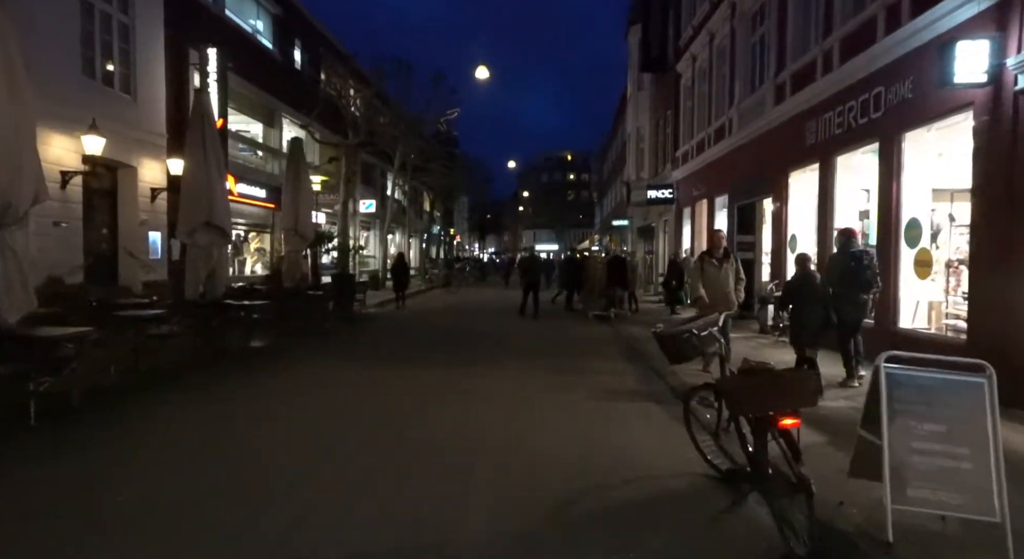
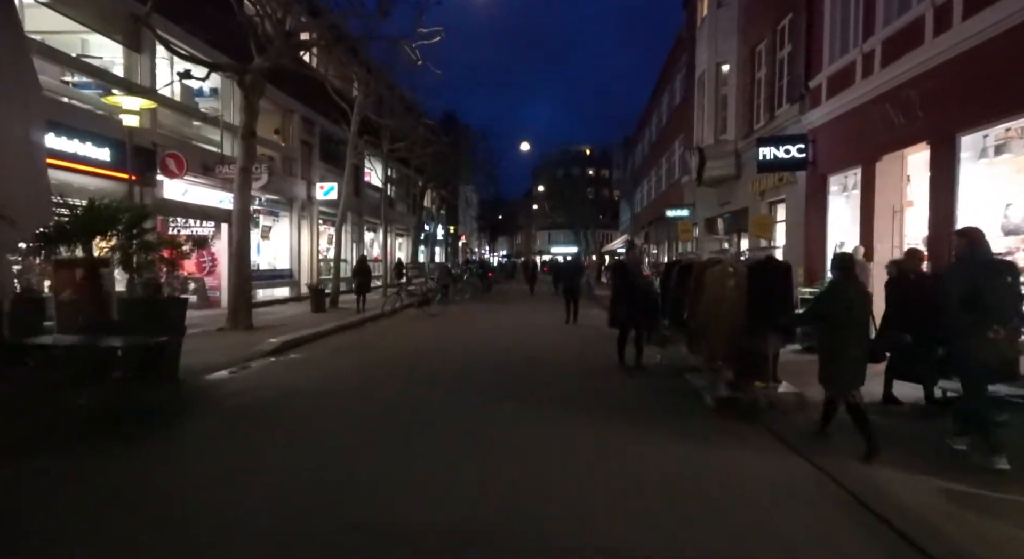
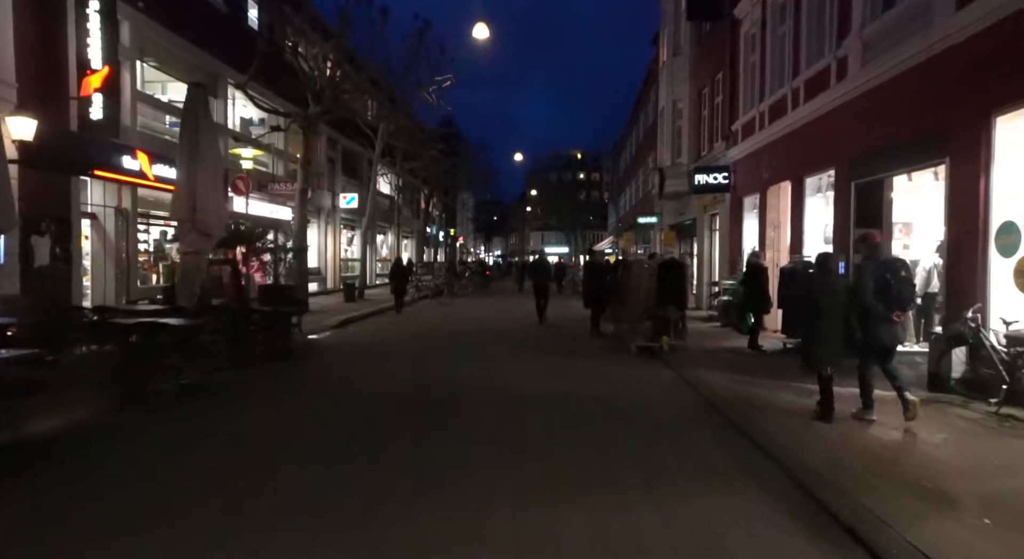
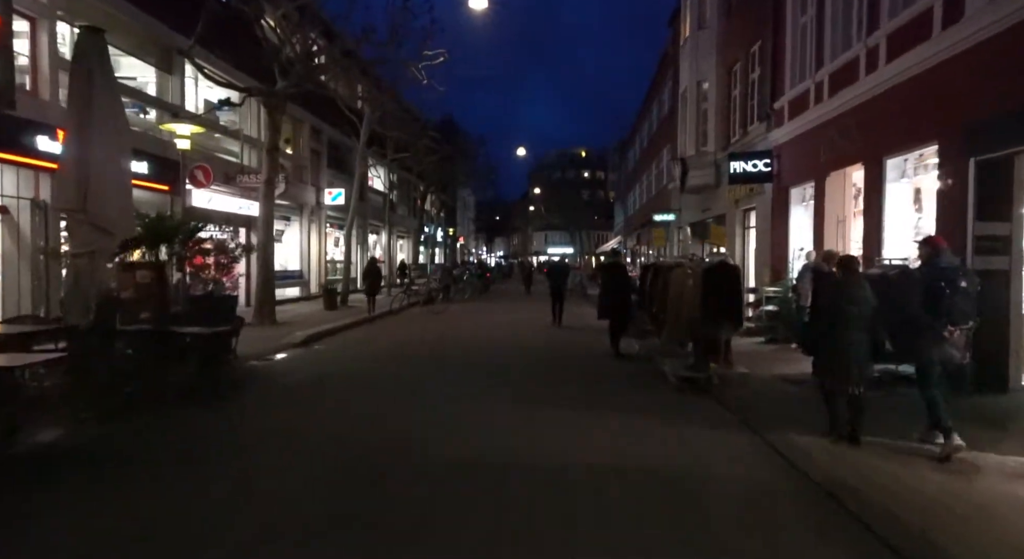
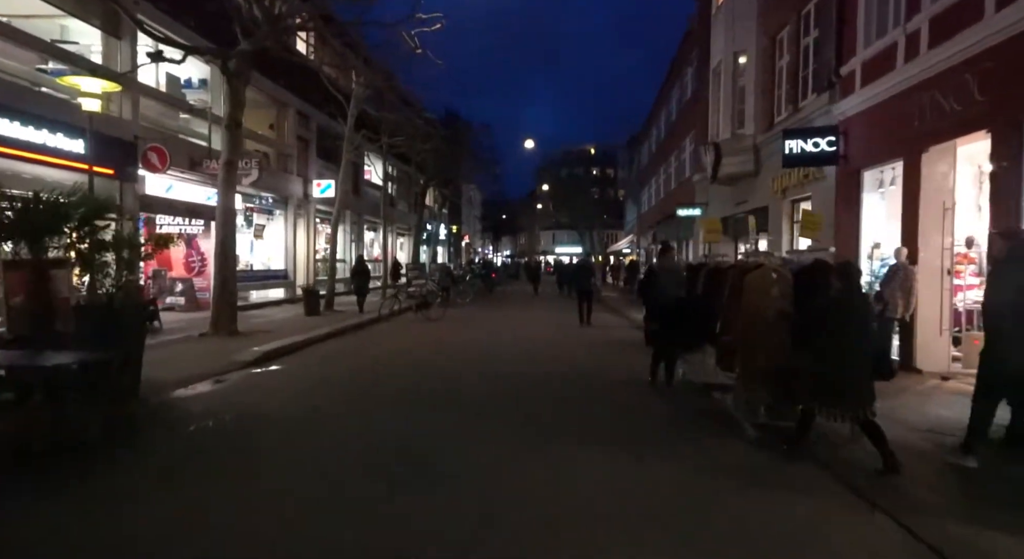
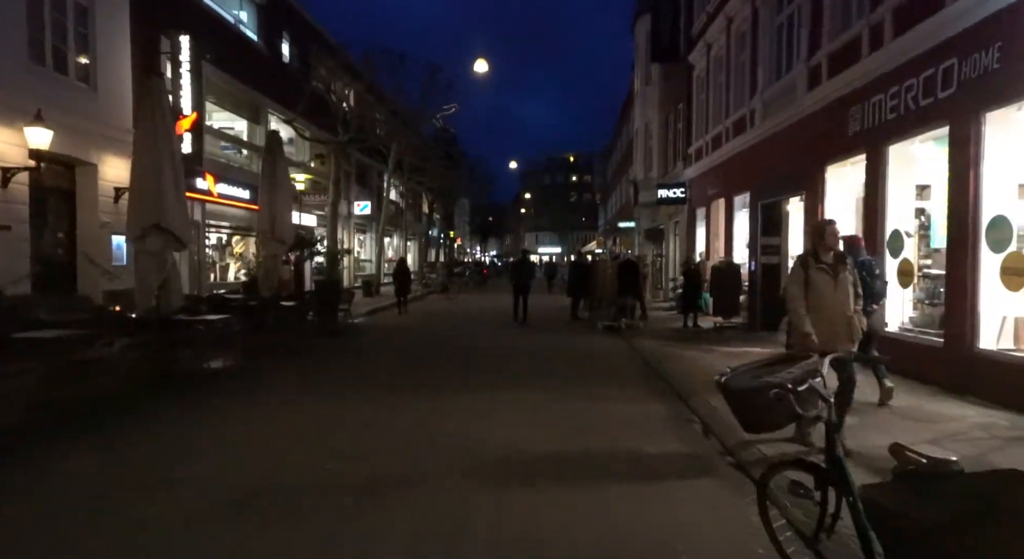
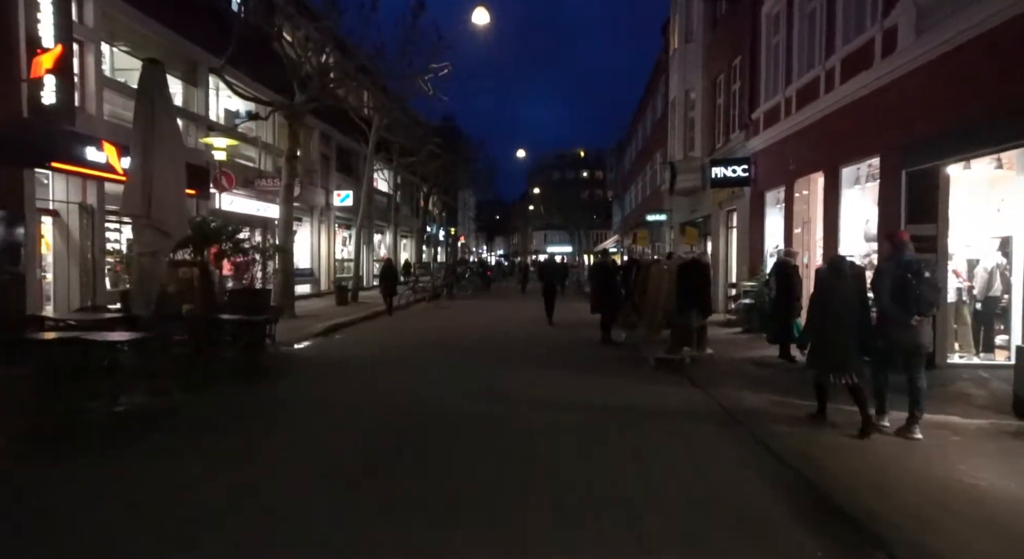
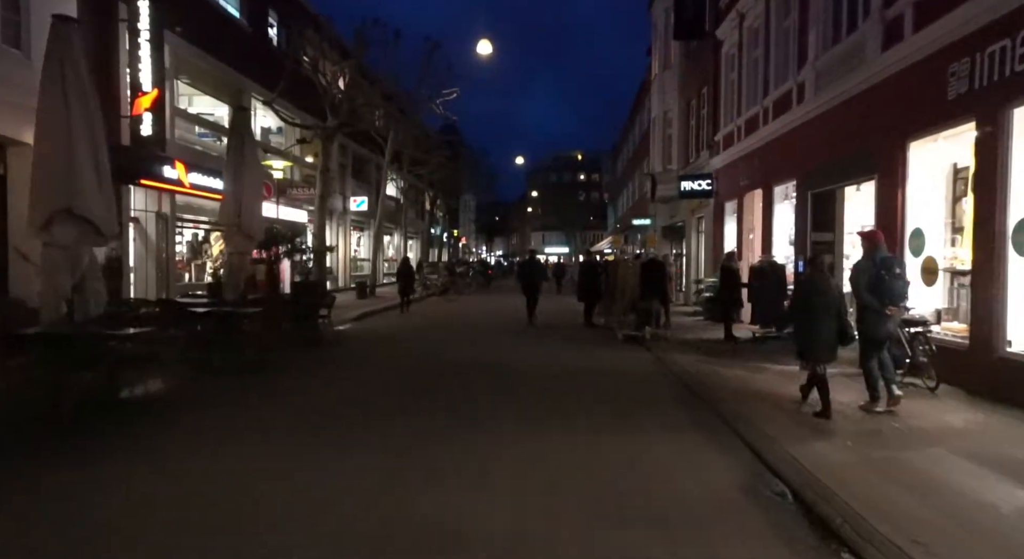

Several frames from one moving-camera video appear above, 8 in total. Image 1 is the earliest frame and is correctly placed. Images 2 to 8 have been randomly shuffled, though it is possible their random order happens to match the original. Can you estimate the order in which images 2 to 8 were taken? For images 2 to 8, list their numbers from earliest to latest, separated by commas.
6, 8, 3, 7, 4, 2, 5
